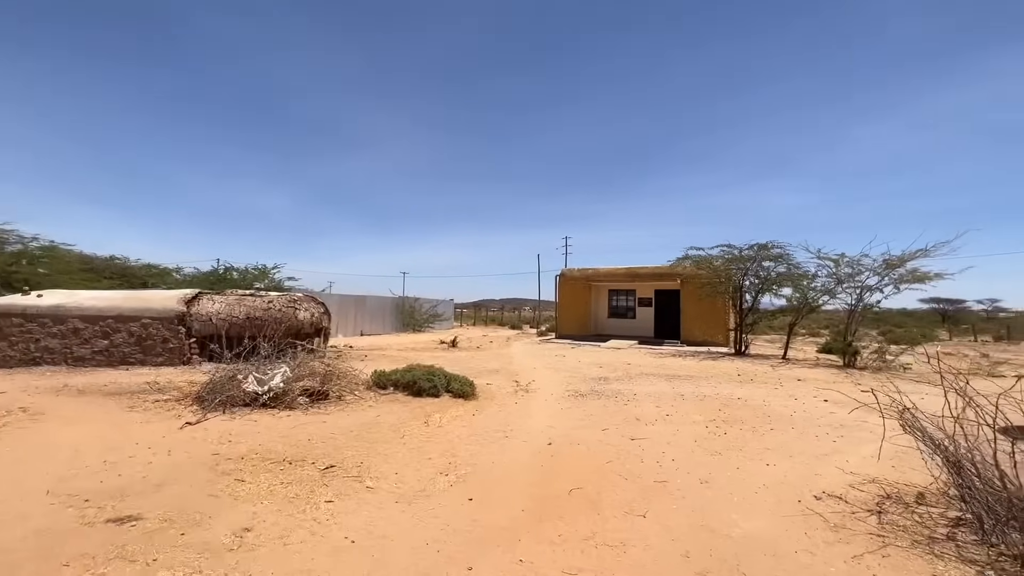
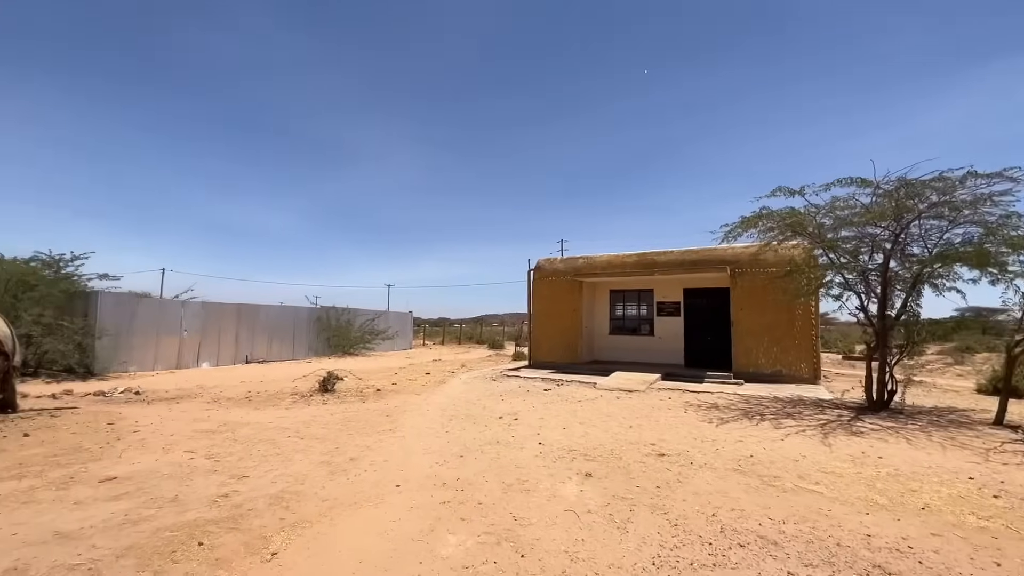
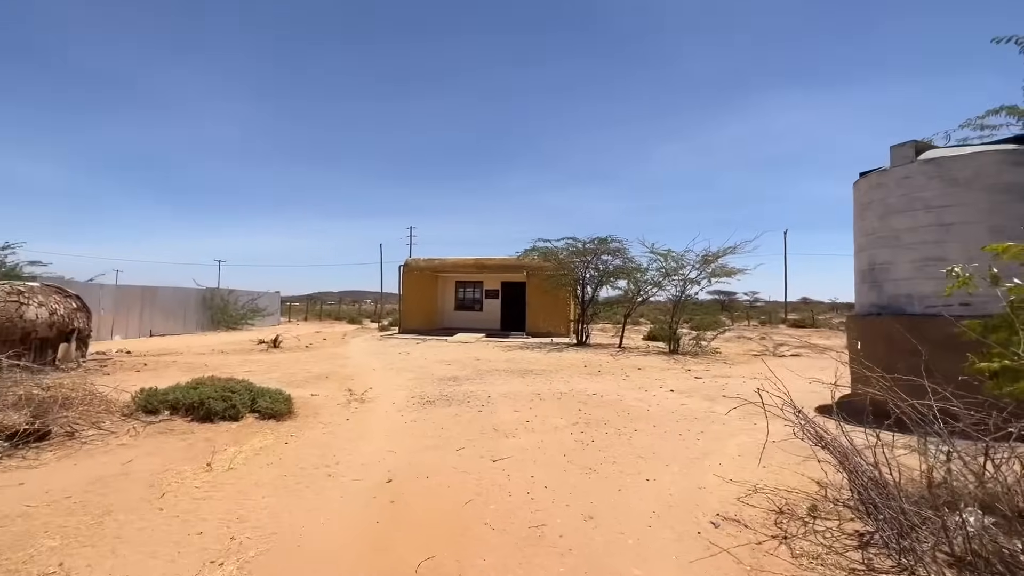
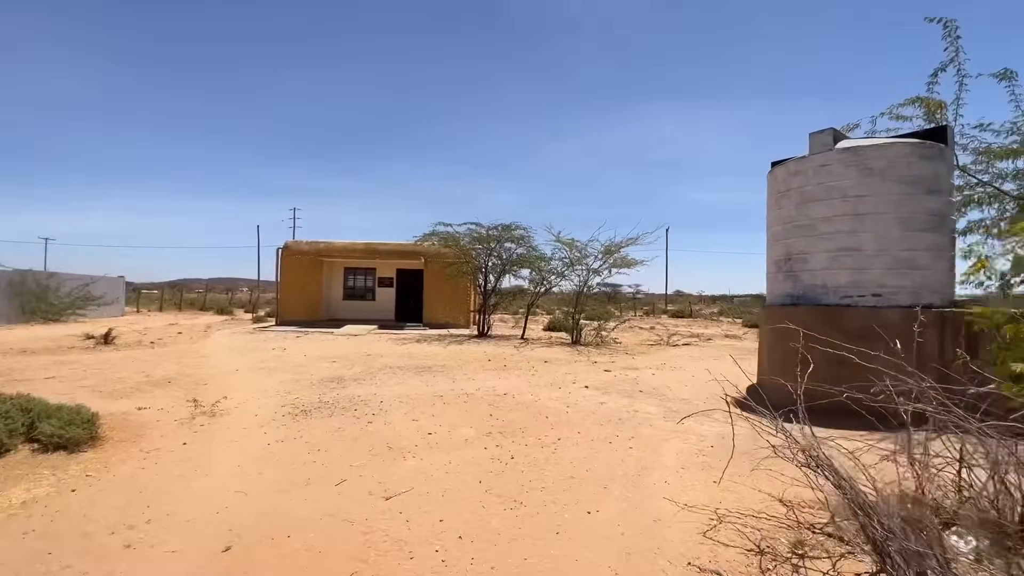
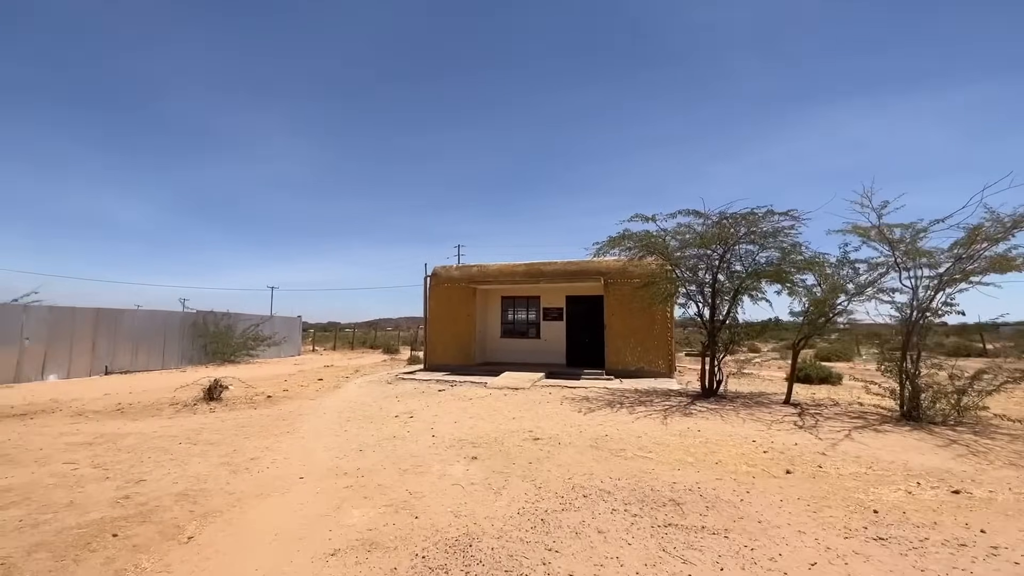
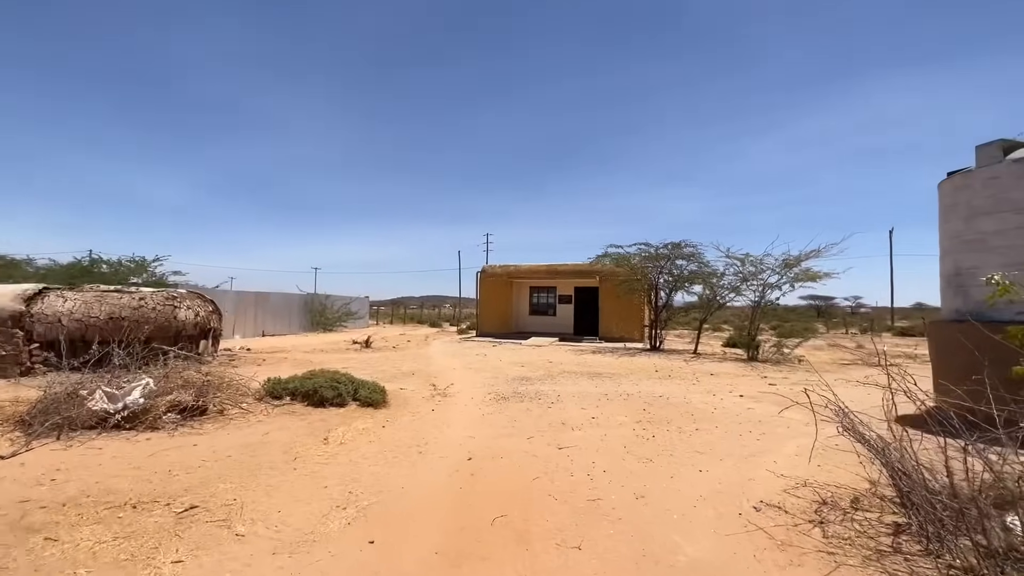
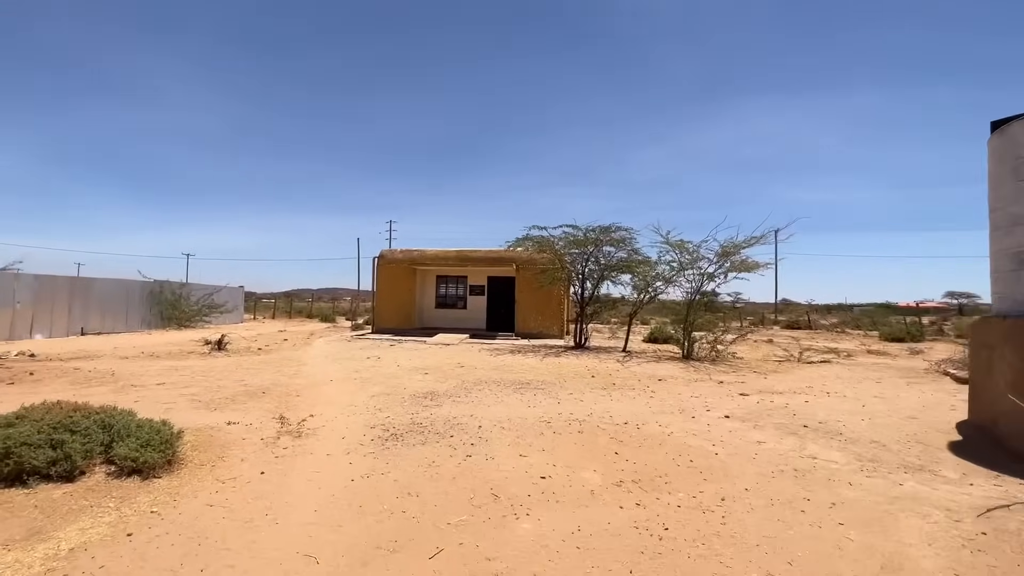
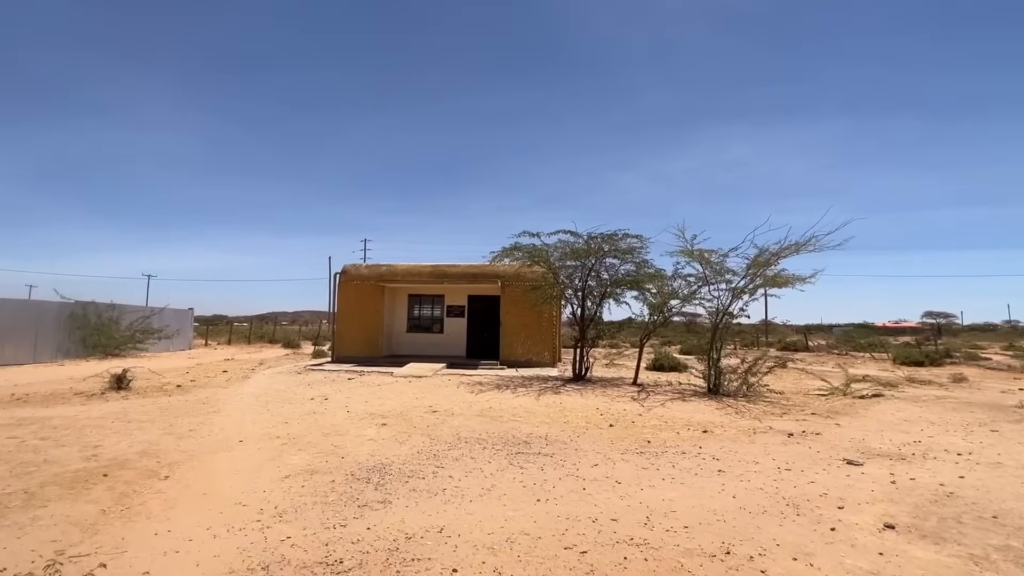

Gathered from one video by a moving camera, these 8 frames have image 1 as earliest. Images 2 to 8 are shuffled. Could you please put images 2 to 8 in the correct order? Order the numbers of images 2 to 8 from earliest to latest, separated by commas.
6, 3, 4, 7, 8, 5, 2
